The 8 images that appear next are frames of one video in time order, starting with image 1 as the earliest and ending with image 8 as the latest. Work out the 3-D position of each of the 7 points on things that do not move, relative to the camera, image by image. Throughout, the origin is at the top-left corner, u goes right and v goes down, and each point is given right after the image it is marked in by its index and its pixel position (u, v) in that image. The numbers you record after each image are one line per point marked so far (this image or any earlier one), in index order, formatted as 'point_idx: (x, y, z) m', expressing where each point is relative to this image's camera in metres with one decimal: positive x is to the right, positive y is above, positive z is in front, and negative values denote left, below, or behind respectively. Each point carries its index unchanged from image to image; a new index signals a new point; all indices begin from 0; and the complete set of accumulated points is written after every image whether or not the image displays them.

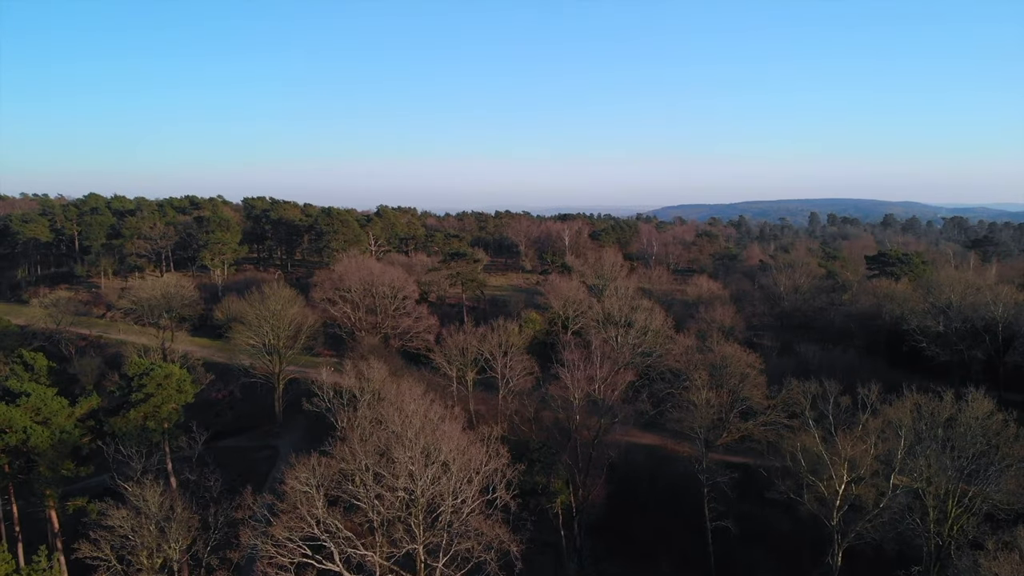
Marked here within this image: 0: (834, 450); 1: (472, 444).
0: (+5.9, -3.0, +15.5) m
1: (-0.8, -3.1, +16.2) m
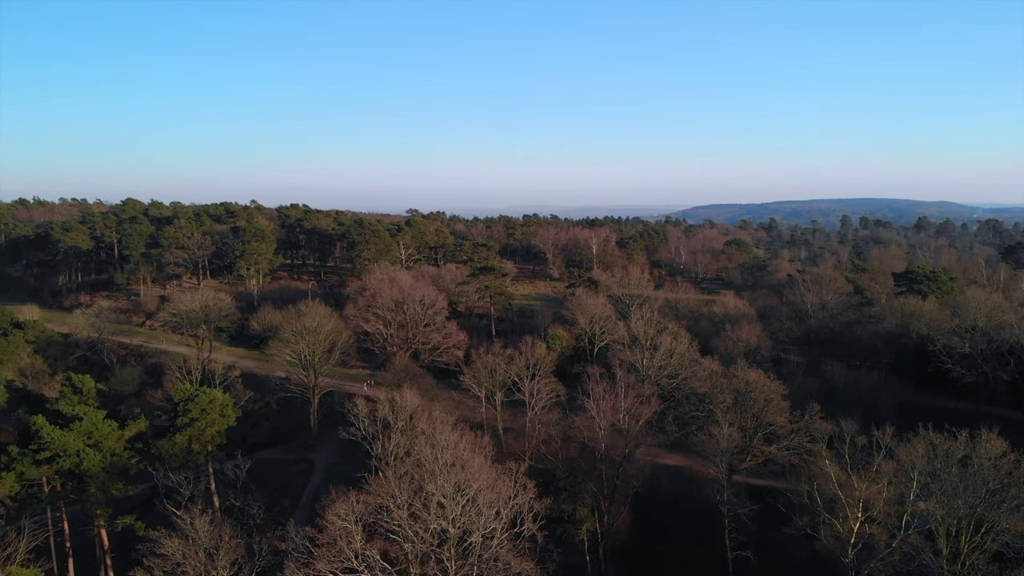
0: (+6.4, -3.8, +16.0) m
1: (-0.3, -3.9, +17.0) m
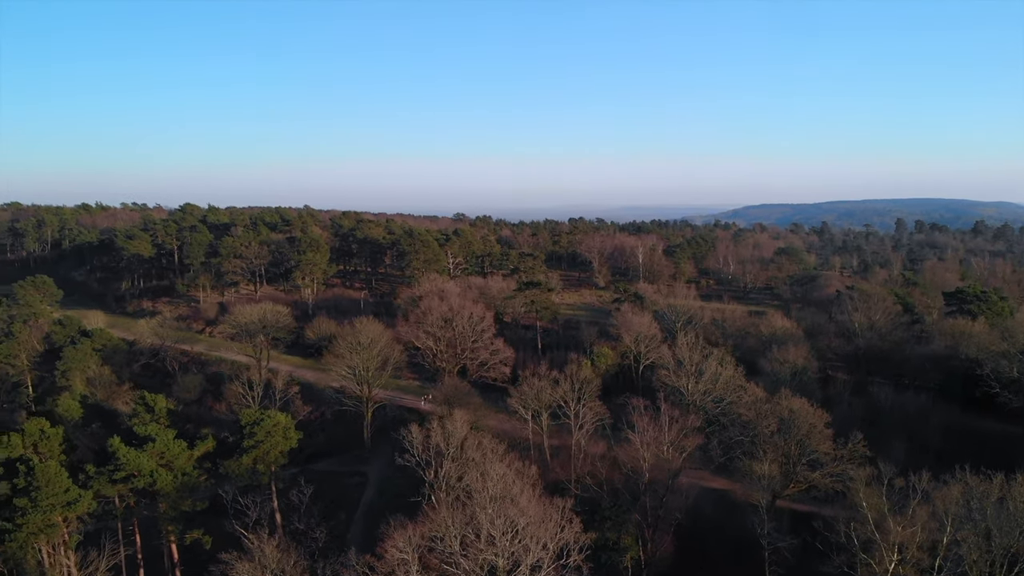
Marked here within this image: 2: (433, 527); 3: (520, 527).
0: (+7.3, -4.7, +16.6) m
1: (+0.7, -4.8, +17.9) m
2: (-1.6, -4.9, +17.2) m
3: (+0.2, -4.6, +16.2) m
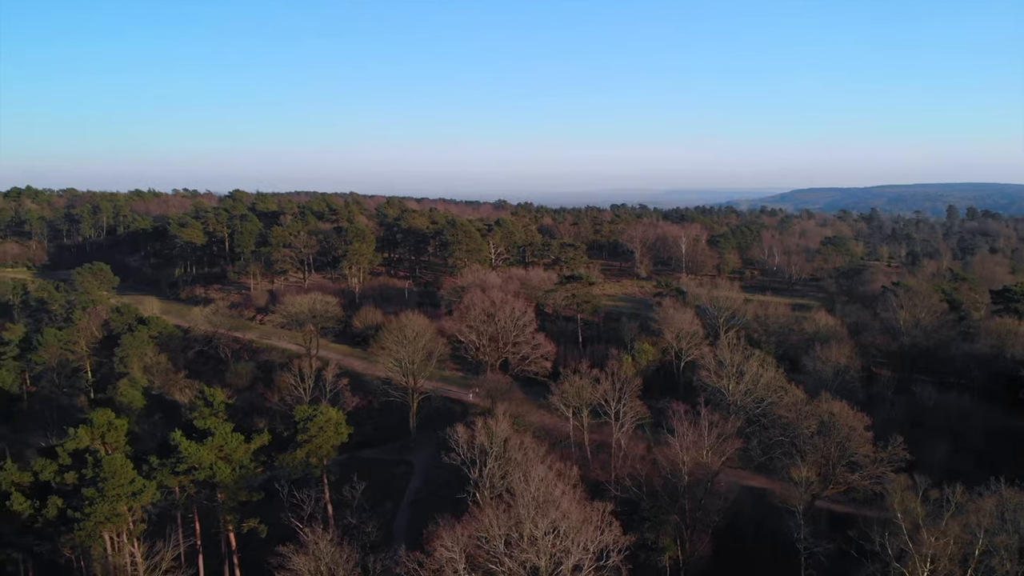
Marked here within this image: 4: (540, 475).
0: (+8.2, -5.0, +16.9) m
1: (+1.6, -5.0, +18.6) m
2: (-0.7, -5.1, +18.1) m
3: (+1.0, -4.8, +17.0) m
4: (+0.6, -4.3, +19.4) m
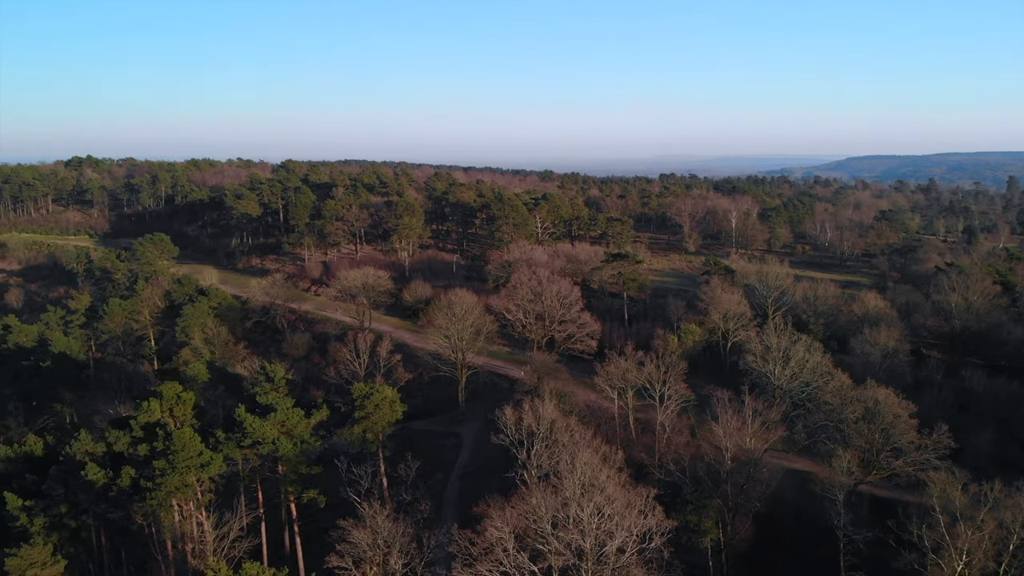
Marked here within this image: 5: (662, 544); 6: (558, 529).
0: (+9.1, -5.0, +17.4) m
1: (+2.7, -4.8, +19.4) m
2: (+0.4, -4.9, +19.0) m
3: (+2.0, -4.7, +17.8) m
4: (+1.8, -4.1, +20.2) m
5: (+3.3, -5.6, +18.4) m
6: (+1.0, -5.3, +18.5) m
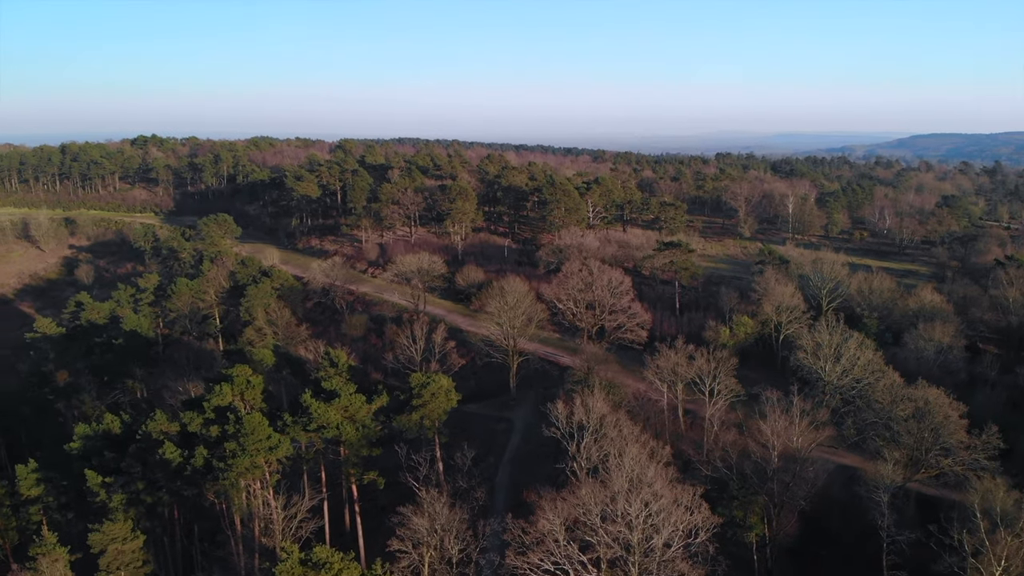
0: (+10.2, -5.2, +17.8) m
1: (+4.0, -4.9, +20.1) m
2: (+1.6, -5.0, +19.9) m
3: (+3.1, -4.8, +18.6) m
4: (+3.1, -4.1, +21.0) m
5: (+4.5, -5.7, +19.2) m
6: (+2.2, -5.4, +19.4) m
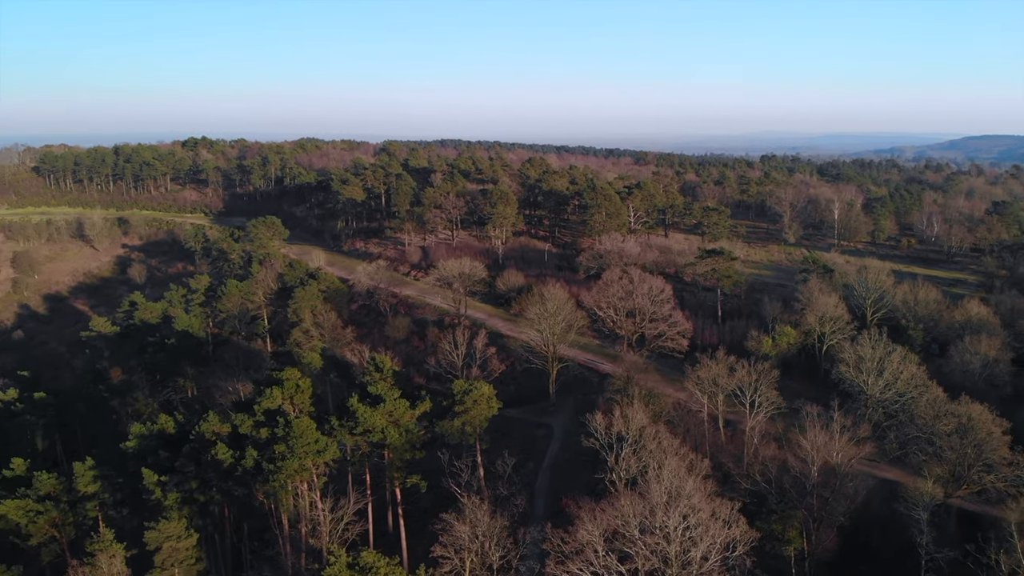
0: (+11.1, -5.7, +17.8) m
1: (+4.9, -5.3, +20.5) m
2: (+2.5, -5.4, +20.4) m
3: (+4.0, -5.2, +19.0) m
4: (+4.1, -4.5, +21.4) m
5: (+5.4, -6.1, +19.5) m
6: (+3.1, -5.7, +19.8) m
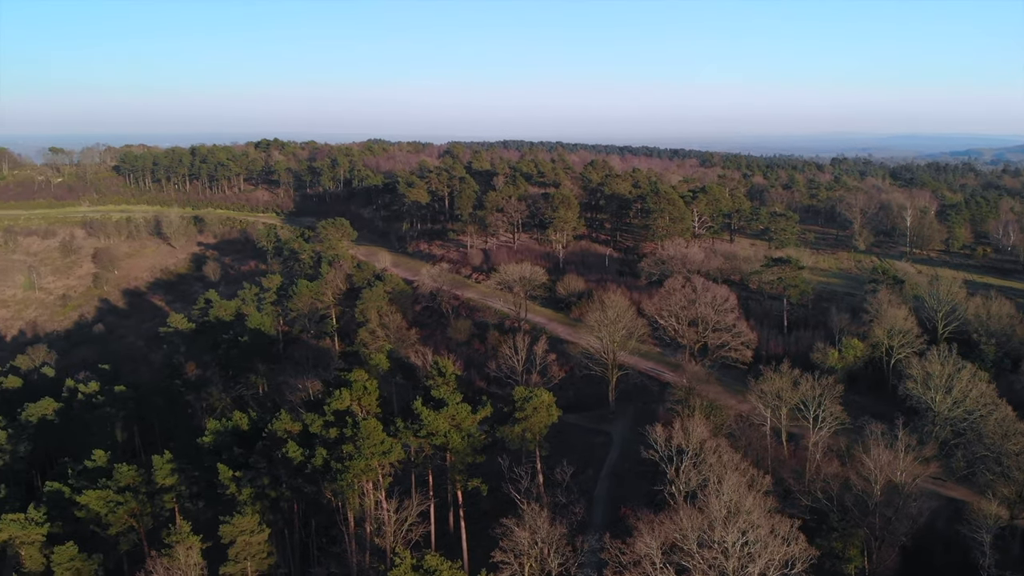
0: (+12.3, -6.2, +17.5) m
1: (+6.4, -5.7, +20.6) m
2: (+4.0, -5.7, +20.6) m
3: (+5.4, -5.6, +19.1) m
4: (+5.6, -4.9, +21.6) m
5: (+6.7, -6.5, +19.5) m
6: (+4.5, -6.1, +20.1) m
